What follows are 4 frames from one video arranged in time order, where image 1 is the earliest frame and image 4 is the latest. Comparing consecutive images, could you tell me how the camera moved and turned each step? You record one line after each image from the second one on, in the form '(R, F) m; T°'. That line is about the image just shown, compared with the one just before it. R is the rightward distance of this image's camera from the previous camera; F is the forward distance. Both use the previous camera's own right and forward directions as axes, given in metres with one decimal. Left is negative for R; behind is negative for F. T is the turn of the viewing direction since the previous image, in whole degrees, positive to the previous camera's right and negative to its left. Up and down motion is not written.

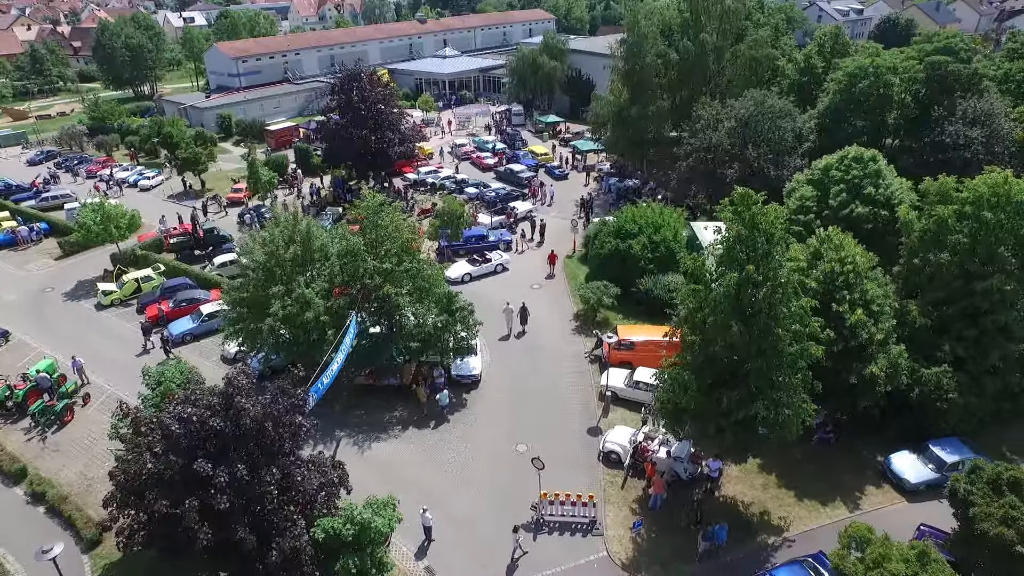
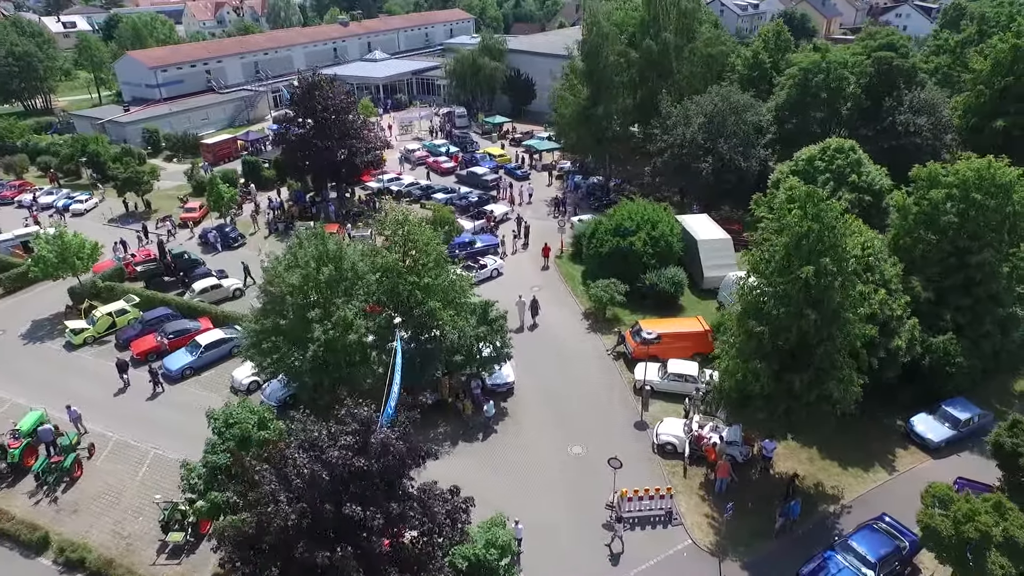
(-4.9, +0.2) m; +8°
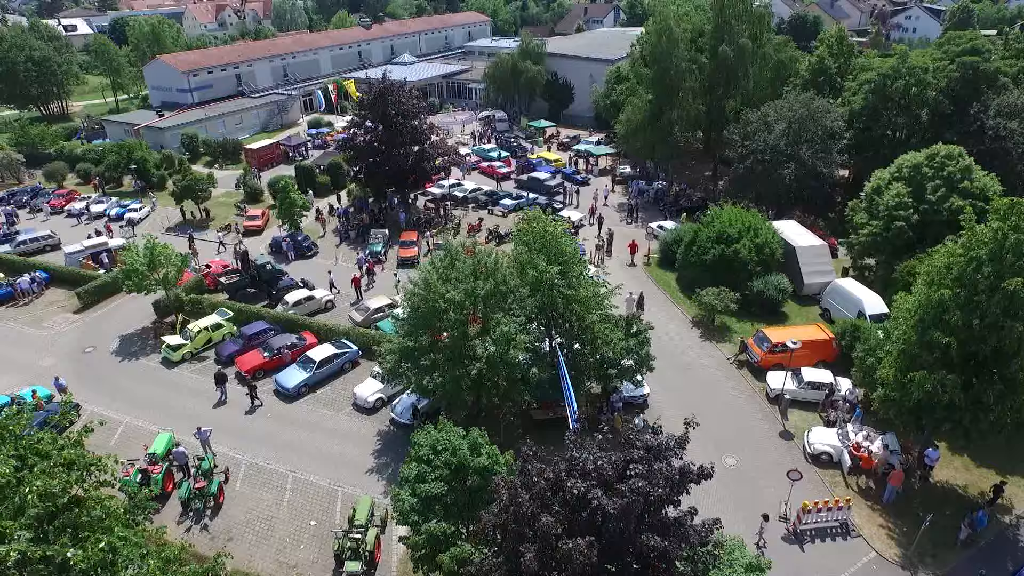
(-6.2, +0.6) m; +2°
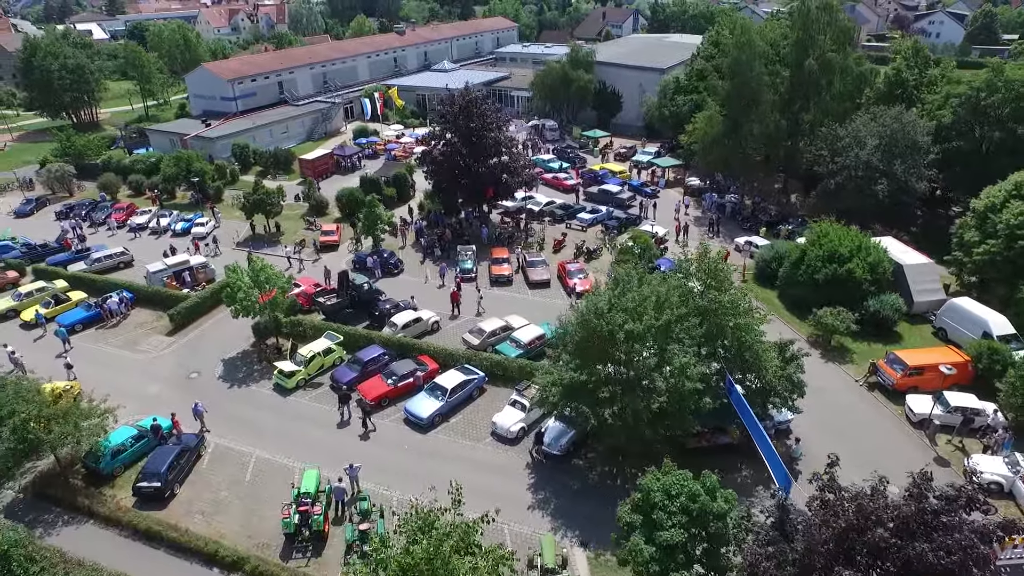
(-6.2, +0.8) m; +1°
